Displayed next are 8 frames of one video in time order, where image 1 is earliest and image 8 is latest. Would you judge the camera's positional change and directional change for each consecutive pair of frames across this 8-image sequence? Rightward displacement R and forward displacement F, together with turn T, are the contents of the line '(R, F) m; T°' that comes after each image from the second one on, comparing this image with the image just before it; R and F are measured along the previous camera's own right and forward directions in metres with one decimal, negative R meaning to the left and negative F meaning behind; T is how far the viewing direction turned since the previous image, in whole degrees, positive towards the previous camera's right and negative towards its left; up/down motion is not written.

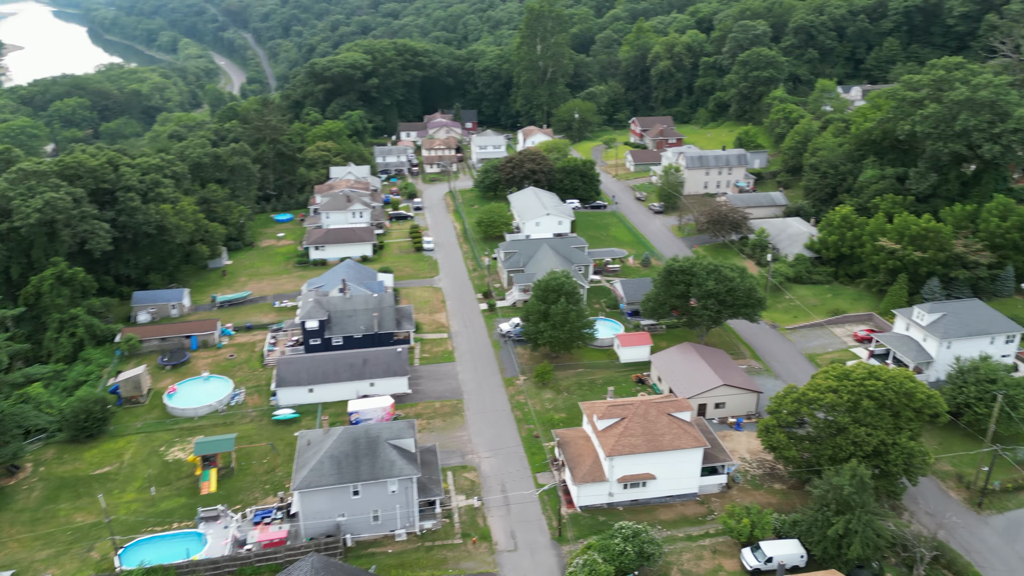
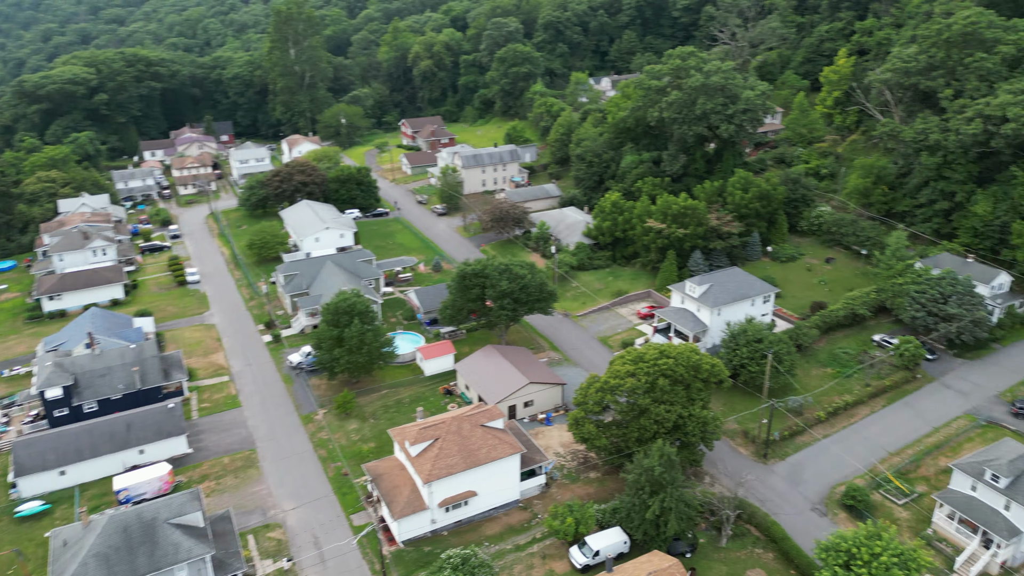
(+0.2, +1.9) m; +17°
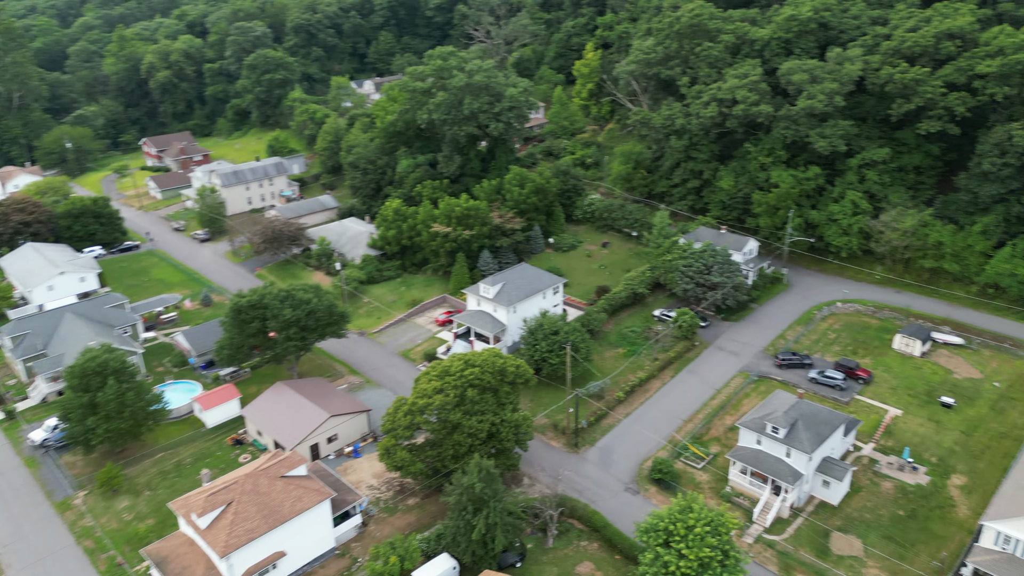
(+0.2, +1.8) m; +17°
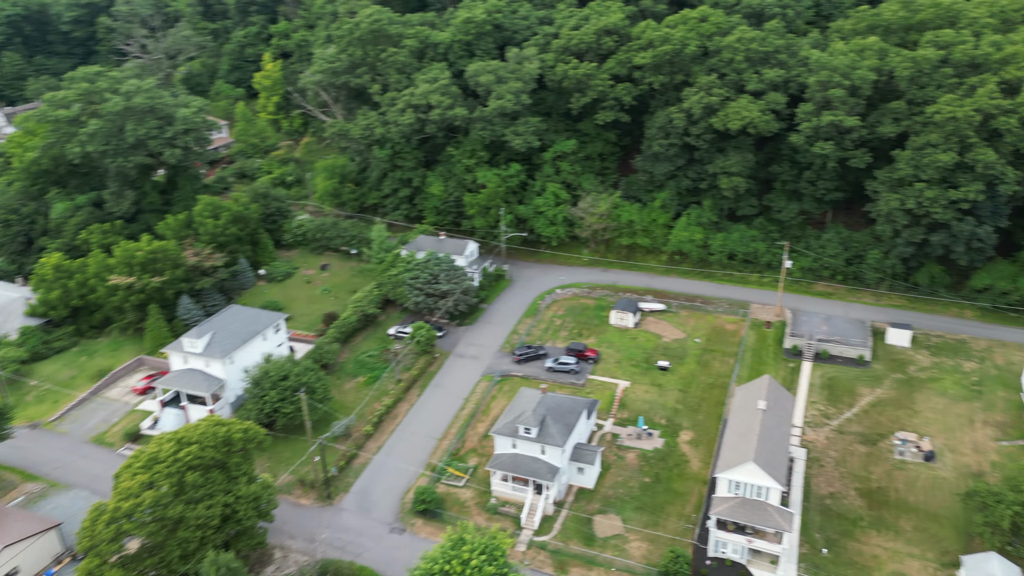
(+0.4, +2.3) m; +22°
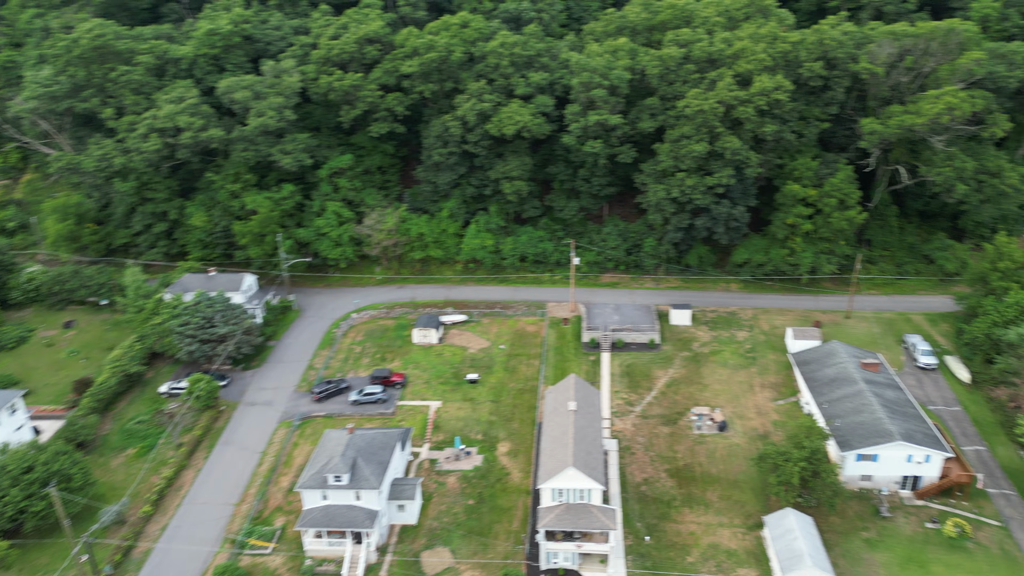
(+0.3, +1.7) m; +16°
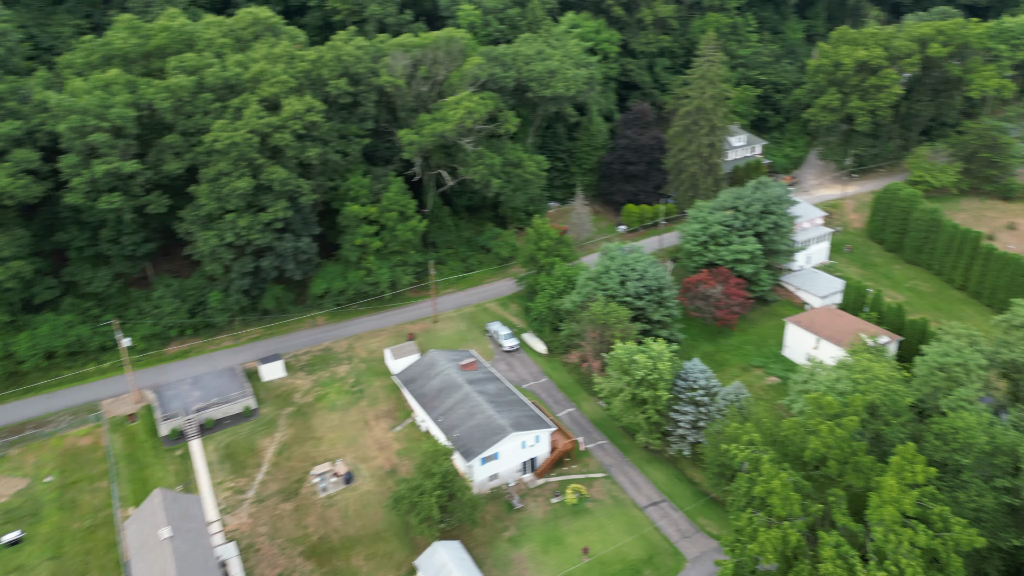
(+1.2, +3.2) m; +32°
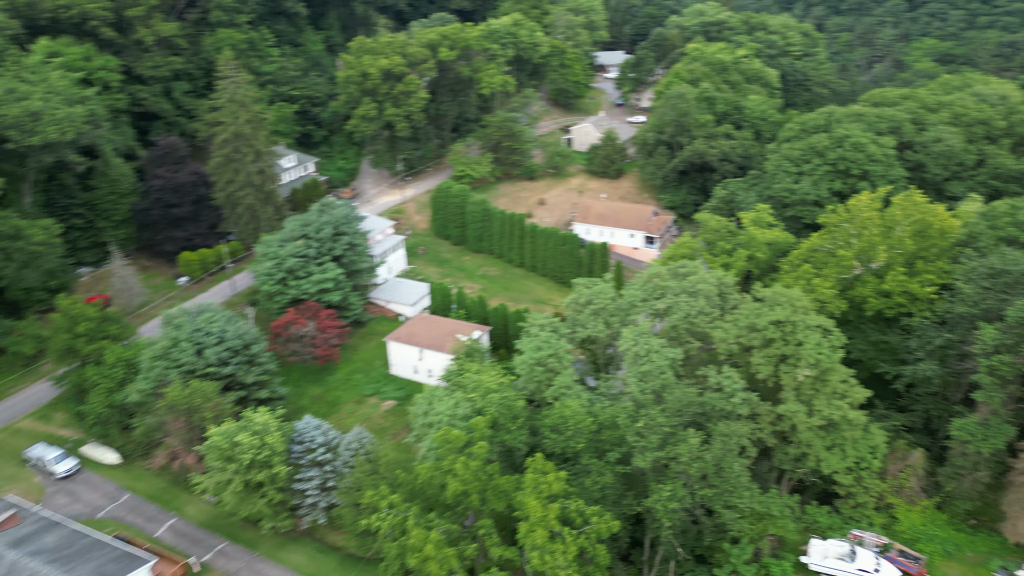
(+1.2, +3.1) m; +32°
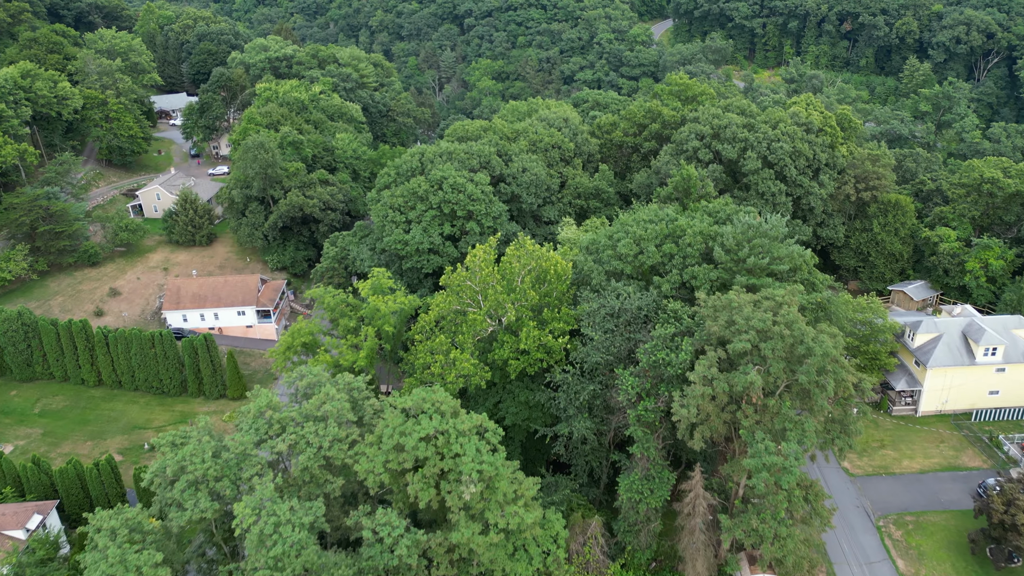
(+2.2, +5.2) m; +29°
